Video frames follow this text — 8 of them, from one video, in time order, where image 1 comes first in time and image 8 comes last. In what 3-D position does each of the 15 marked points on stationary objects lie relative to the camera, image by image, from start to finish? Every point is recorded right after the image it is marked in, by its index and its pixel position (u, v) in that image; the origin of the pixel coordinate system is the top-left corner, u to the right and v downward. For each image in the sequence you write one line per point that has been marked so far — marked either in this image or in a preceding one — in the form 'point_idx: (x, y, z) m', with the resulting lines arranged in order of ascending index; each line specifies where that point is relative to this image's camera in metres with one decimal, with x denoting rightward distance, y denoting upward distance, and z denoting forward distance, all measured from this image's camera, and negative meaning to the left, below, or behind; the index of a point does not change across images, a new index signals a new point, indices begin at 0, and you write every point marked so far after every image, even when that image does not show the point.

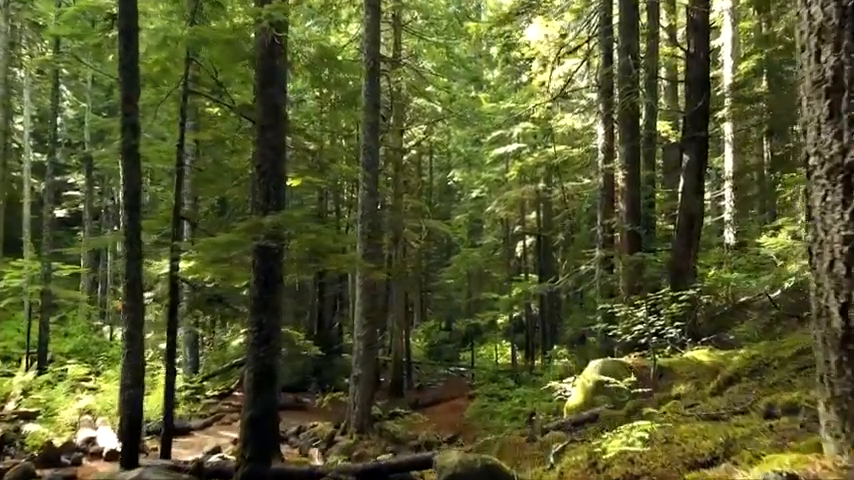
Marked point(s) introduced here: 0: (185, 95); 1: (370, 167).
0: (-4.0, +2.4, +10.6) m
1: (-1.4, +1.8, +15.7) m
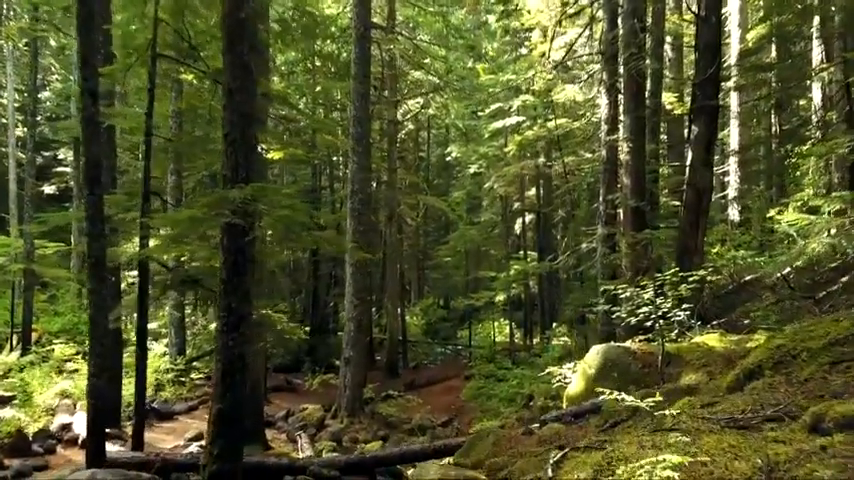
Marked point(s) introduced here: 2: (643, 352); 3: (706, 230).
0: (-4.2, +2.8, +9.8) m
1: (-1.6, +2.3, +14.9) m
2: (+2.8, -1.5, +8.3) m
3: (+5.3, +0.2, +12.2) m
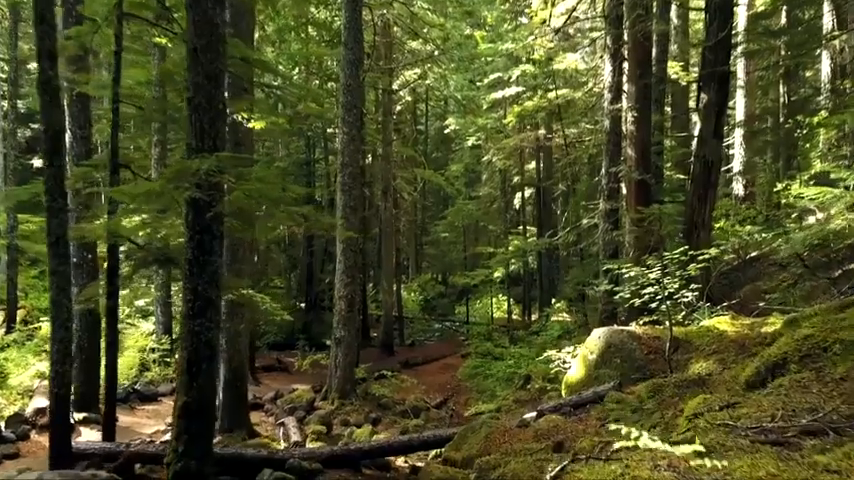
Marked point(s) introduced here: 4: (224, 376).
0: (-4.3, +3.1, +9.0) m
1: (-1.7, +2.9, +14.2) m
2: (+2.7, -1.2, +7.7) m
3: (+5.2, +0.6, +11.6) m
4: (-3.4, -2.3, +10.7) m
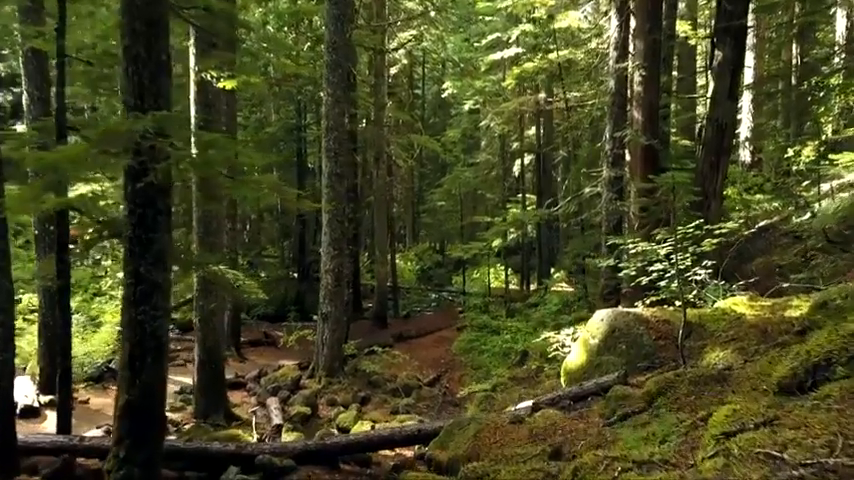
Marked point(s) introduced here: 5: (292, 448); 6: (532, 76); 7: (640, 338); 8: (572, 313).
0: (-4.5, +3.5, +8.0) m
1: (-1.9, +3.5, +13.2) m
2: (+2.5, -0.9, +6.9) m
3: (+5.0, +1.1, +10.7) m
4: (-3.6, -1.8, +9.9) m
5: (-1.4, -2.2, +6.8) m
6: (+3.2, +5.0, +19.3) m
7: (+2.2, -1.0, +6.7) m
8: (+3.5, -1.7, +15.4) m
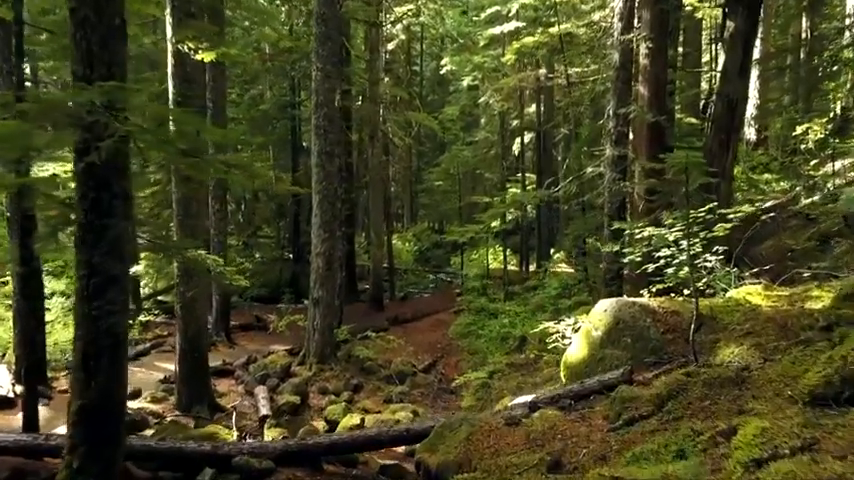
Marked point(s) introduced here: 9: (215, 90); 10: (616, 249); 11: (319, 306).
0: (-4.6, +3.7, +7.4) m
1: (-2.0, +3.9, +12.5) m
2: (+2.4, -0.7, +6.4) m
3: (+4.9, +1.4, +10.2) m
4: (-3.7, -1.6, +9.5) m
5: (-1.5, -2.1, +6.4) m
6: (+3.1, +5.5, +18.6) m
7: (+2.1, -0.9, +6.2) m
8: (+3.4, -1.3, +14.9) m
9: (-4.9, +3.5, +14.8) m
10: (+2.5, -0.1, +8.4) m
11: (-2.2, -1.3, +12.8) m
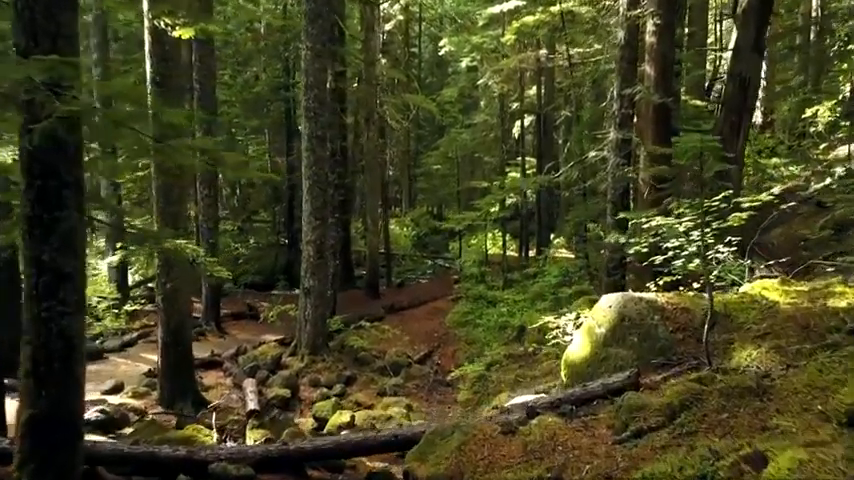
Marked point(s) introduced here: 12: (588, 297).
0: (-4.7, +3.8, +6.8) m
1: (-2.1, +4.1, +11.9) m
2: (+2.3, -0.6, +6.0) m
3: (+4.8, +1.6, +9.6) m
4: (-3.8, -1.4, +9.0) m
5: (-1.6, -2.0, +6.0) m
6: (+3.0, +5.9, +18.0) m
7: (+2.1, -0.8, +5.8) m
8: (+3.3, -1.0, +14.4) m
9: (-5.0, +3.8, +14.2) m
10: (+2.4, 0.0, +8.0) m
11: (-2.2, -1.1, +12.3) m
12: (+3.0, -1.0, +11.7) m
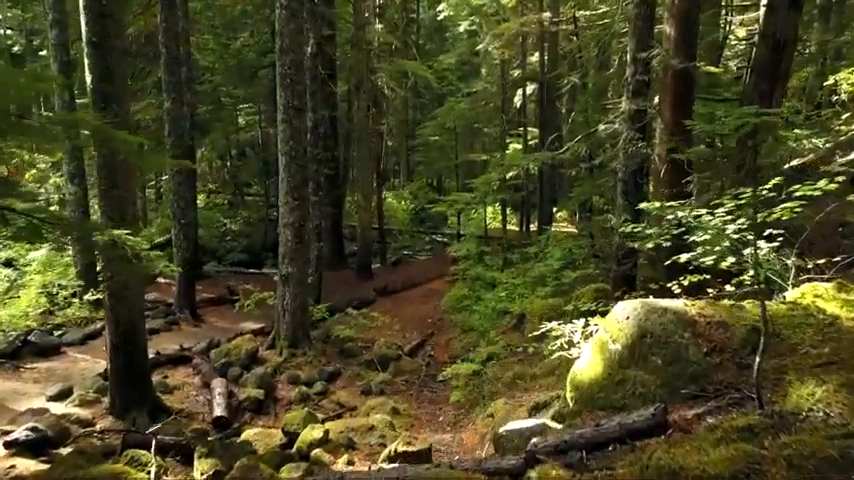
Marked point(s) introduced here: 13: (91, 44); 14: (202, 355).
0: (-4.8, +3.8, +5.5) m
1: (-2.2, +4.4, +10.6) m
2: (+2.1, -0.6, +4.8) m
3: (+4.7, +1.8, +8.4) m
4: (-3.9, -1.3, +7.9) m
5: (-1.8, -2.0, +4.9) m
6: (+2.8, +6.5, +16.5) m
7: (+1.9, -0.8, +4.7) m
8: (+3.1, -0.6, +13.3) m
9: (-5.2, +4.2, +12.9) m
10: (+2.2, +0.1, +6.8) m
11: (-2.4, -0.8, +11.2) m
12: (+2.8, -0.8, +10.6) m
13: (-3.9, +2.3, +7.5) m
14: (-3.9, -2.0, +11.1) m
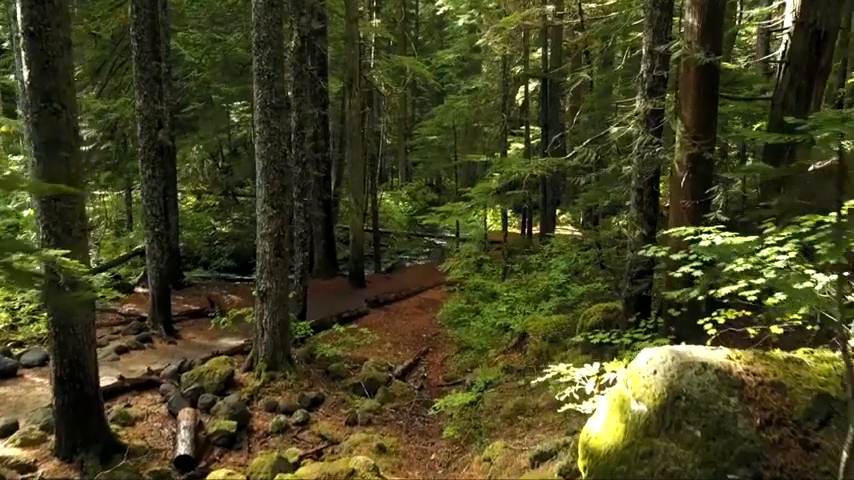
0: (-5.0, +3.6, +4.5) m
1: (-2.3, +4.2, +9.6) m
2: (+2.0, -0.9, +3.8) m
3: (+4.5, +1.6, +7.4) m
4: (-4.1, -1.5, +7.0) m
5: (-1.9, -2.2, +3.9) m
6: (+2.7, +6.3, +15.5) m
7: (+1.7, -1.0, +3.7) m
8: (+3.0, -0.8, +12.3) m
9: (-5.3, +4.0, +11.9) m
10: (+2.1, -0.1, +5.8) m
11: (-2.5, -1.0, +10.2) m
12: (+2.7, -1.0, +9.6) m
13: (-4.0, +2.1, +6.5) m
14: (-4.0, -2.2, +10.2) m
